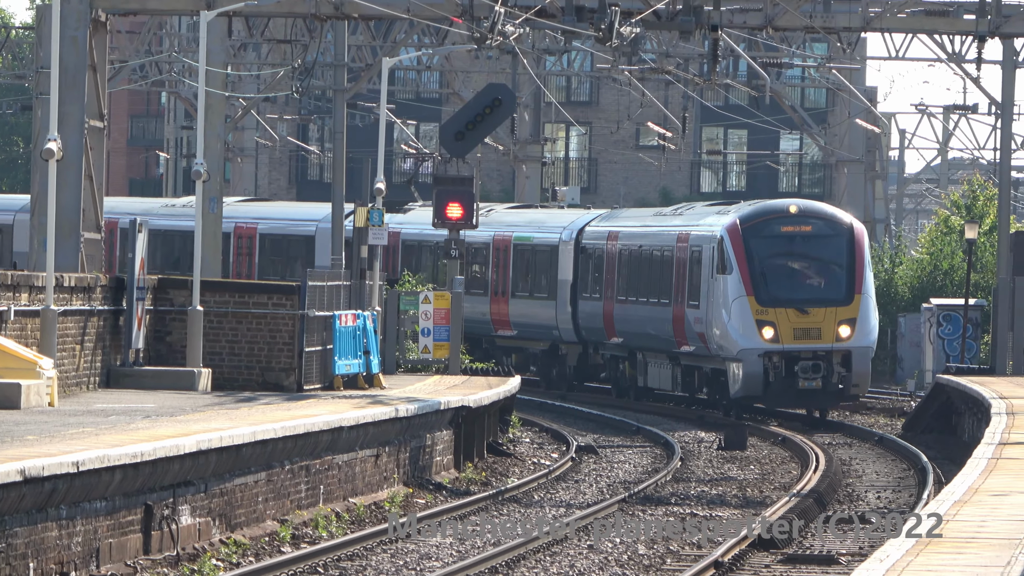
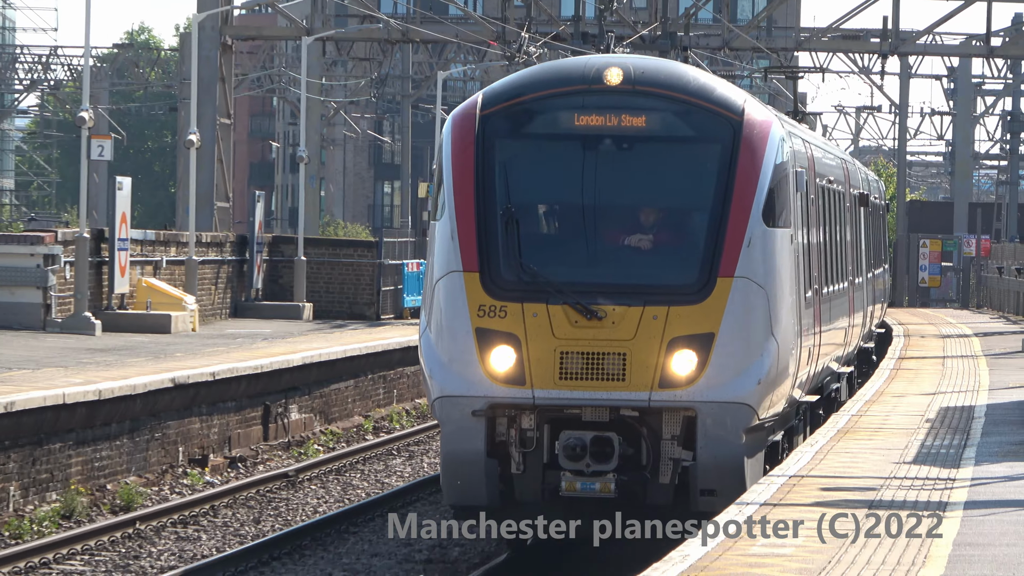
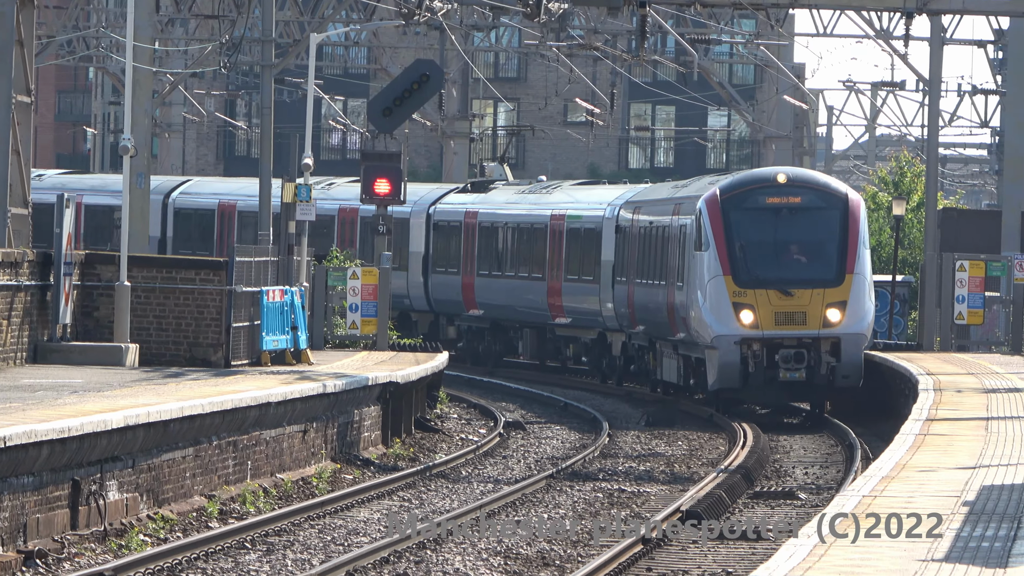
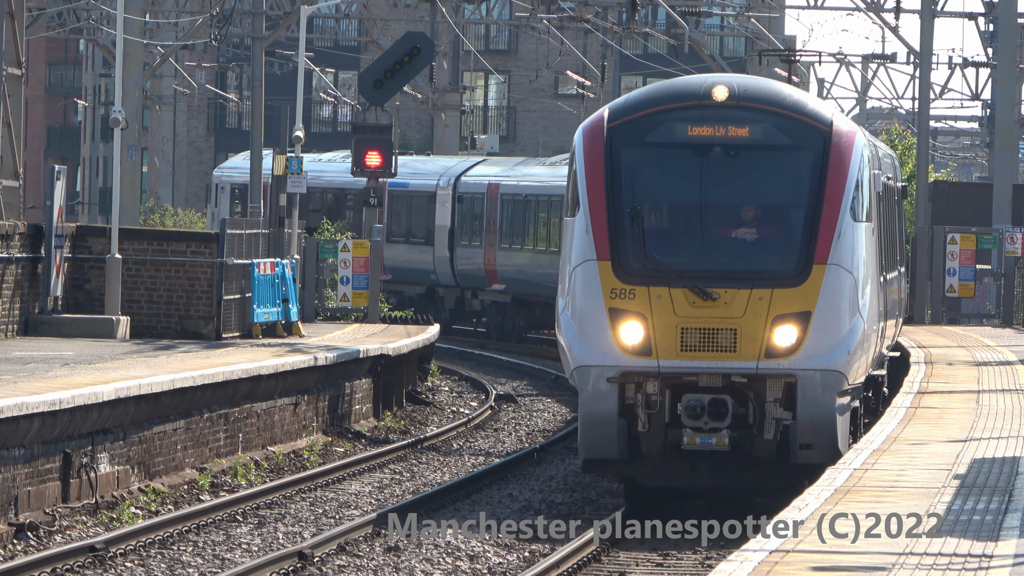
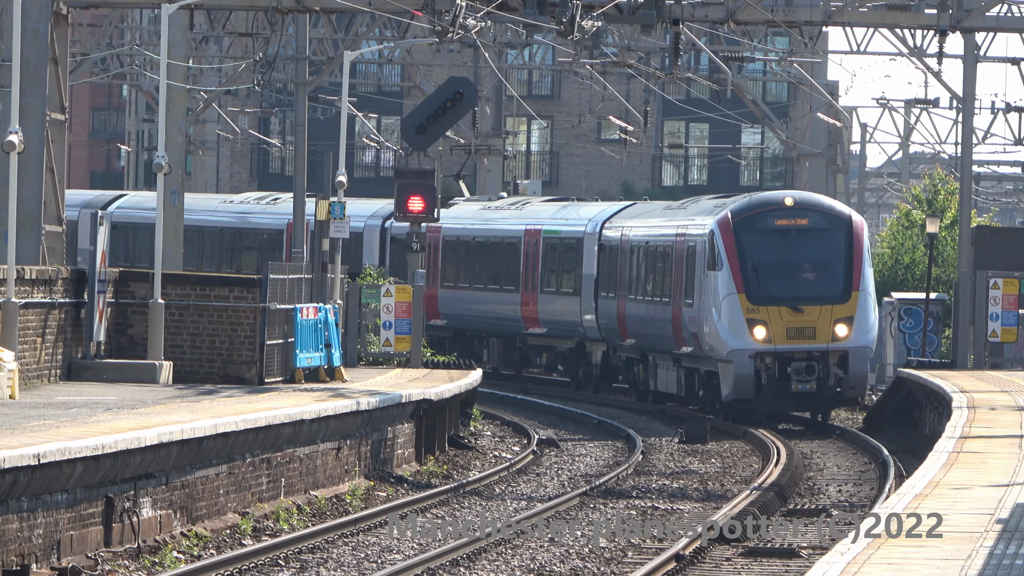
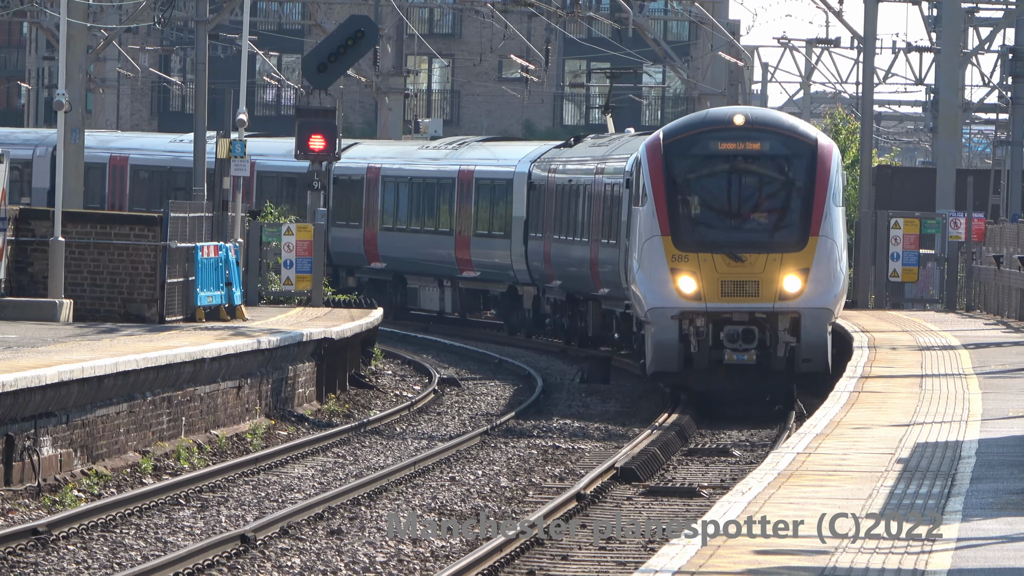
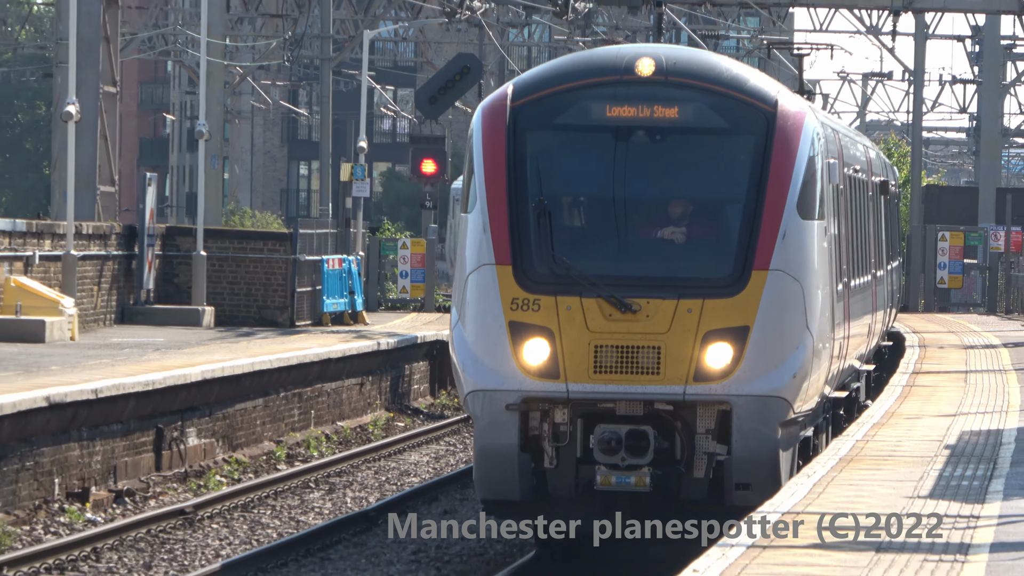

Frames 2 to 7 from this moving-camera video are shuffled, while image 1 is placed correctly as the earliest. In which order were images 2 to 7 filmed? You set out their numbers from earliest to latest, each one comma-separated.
5, 3, 6, 4, 7, 2
